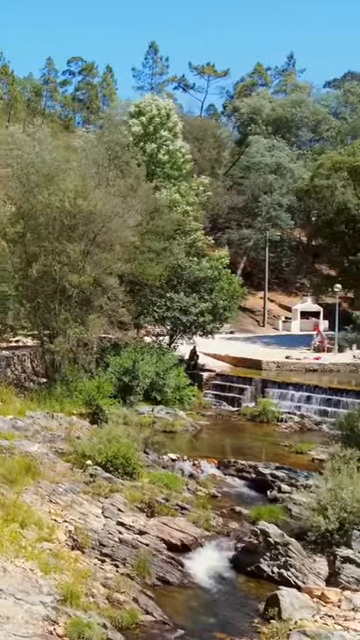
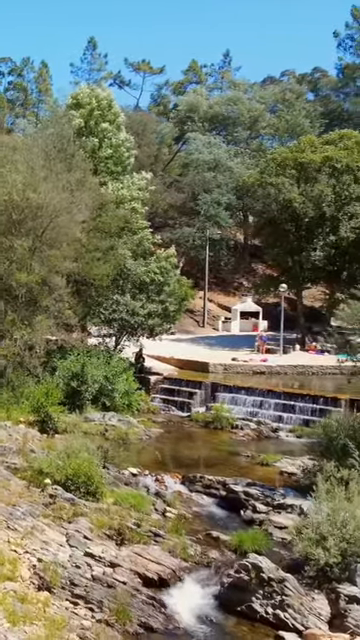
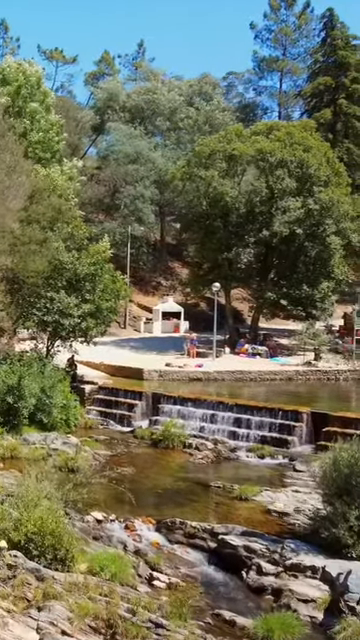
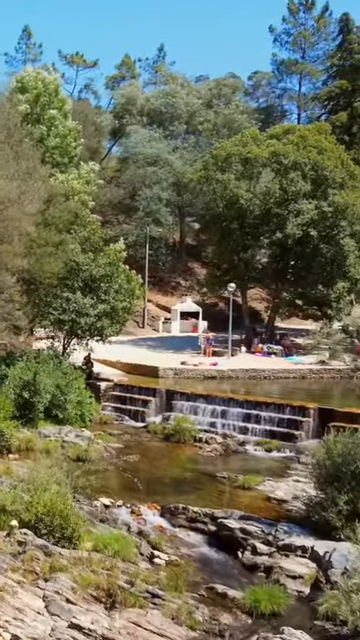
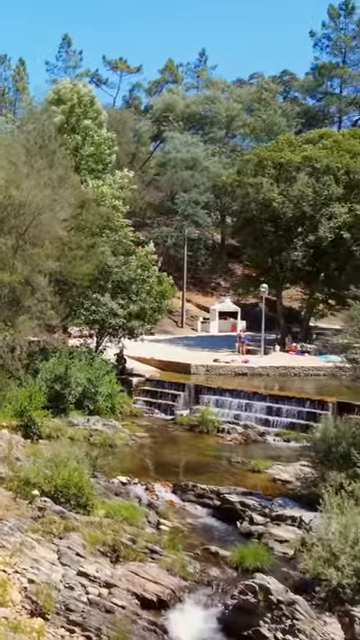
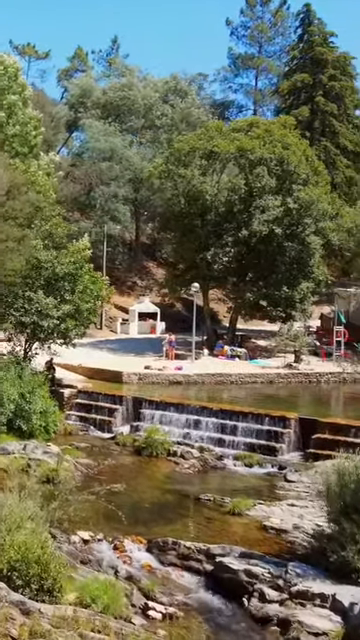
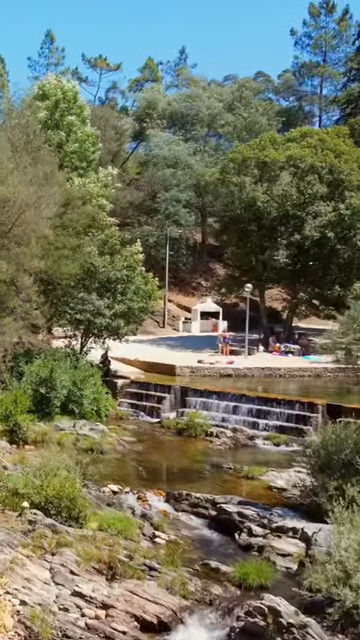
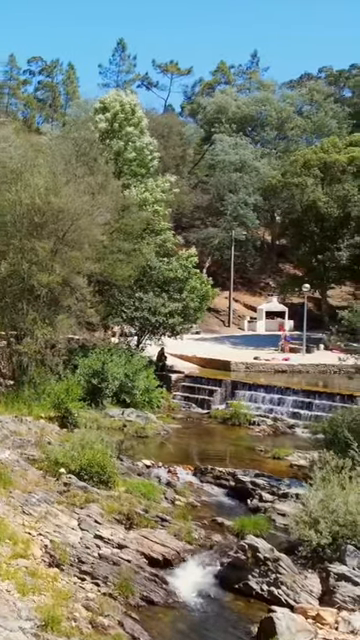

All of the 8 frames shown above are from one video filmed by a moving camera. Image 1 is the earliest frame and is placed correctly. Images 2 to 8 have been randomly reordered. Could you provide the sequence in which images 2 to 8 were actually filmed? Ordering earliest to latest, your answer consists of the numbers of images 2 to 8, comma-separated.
8, 2, 5, 7, 4, 3, 6
